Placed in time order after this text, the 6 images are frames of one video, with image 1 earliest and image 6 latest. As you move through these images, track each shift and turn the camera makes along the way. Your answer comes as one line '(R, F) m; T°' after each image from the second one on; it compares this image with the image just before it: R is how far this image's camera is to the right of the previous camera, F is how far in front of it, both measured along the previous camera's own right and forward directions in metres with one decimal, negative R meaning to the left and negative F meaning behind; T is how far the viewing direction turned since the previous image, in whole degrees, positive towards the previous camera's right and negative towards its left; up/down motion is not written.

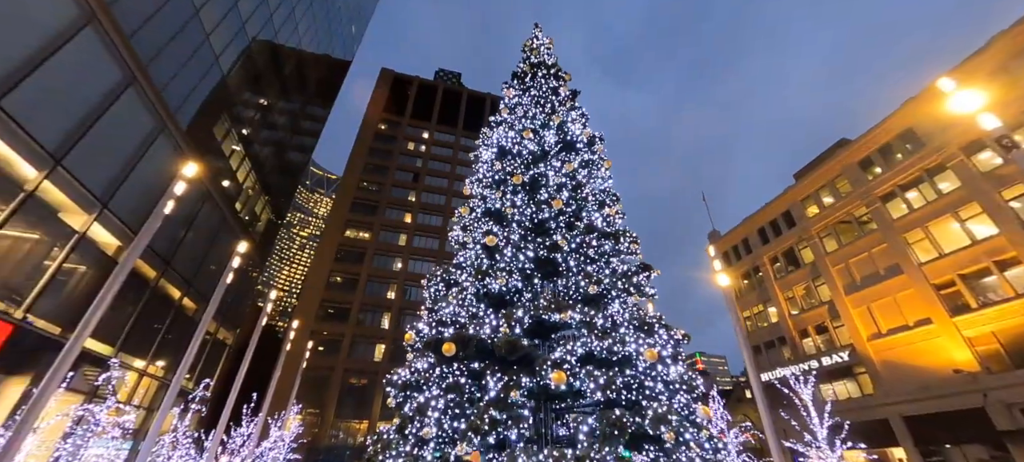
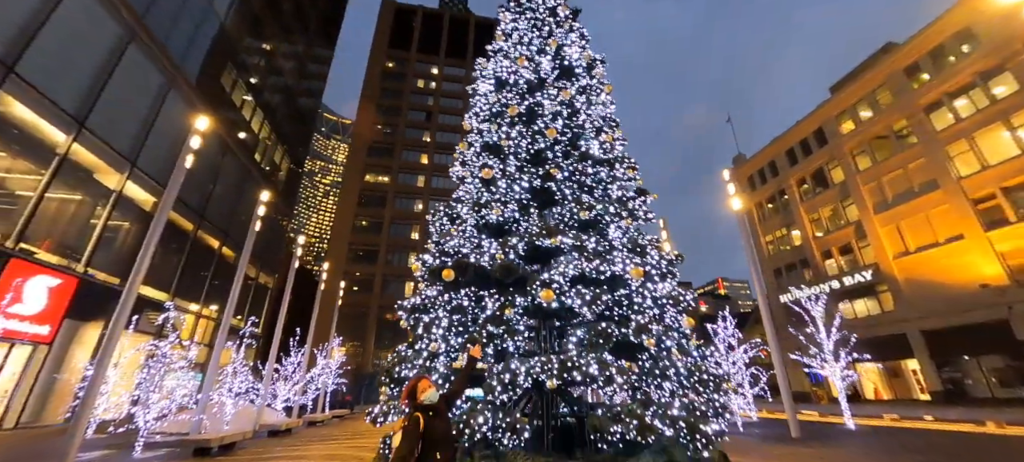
(+0.4, -0.2) m; -3°
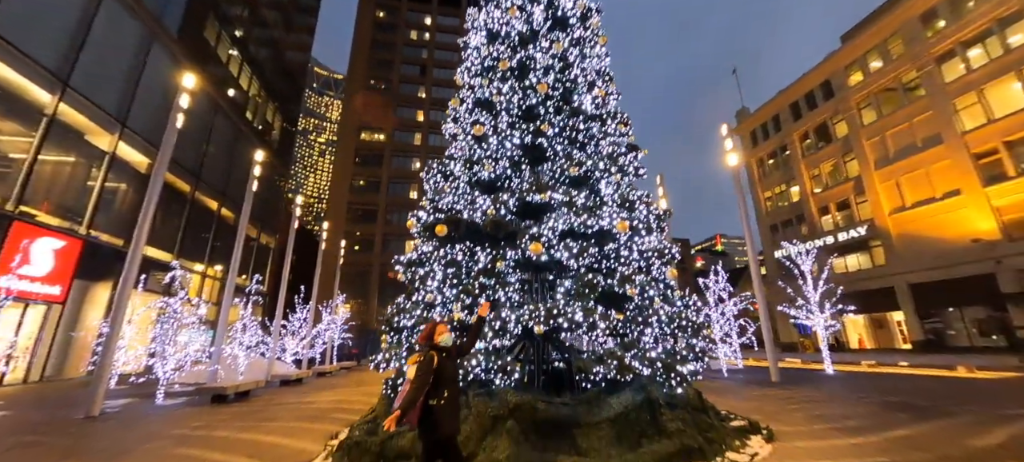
(+0.1, -0.1) m; 0°
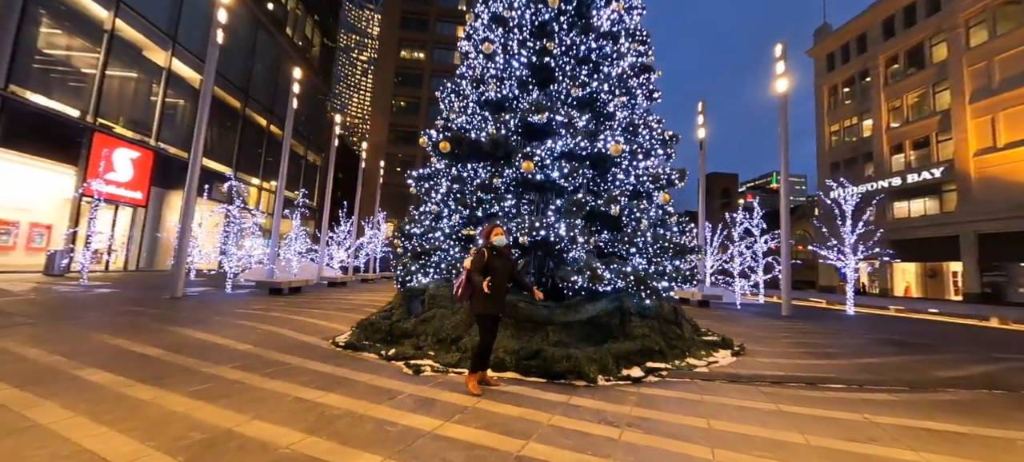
(+0.6, -0.3) m; -6°
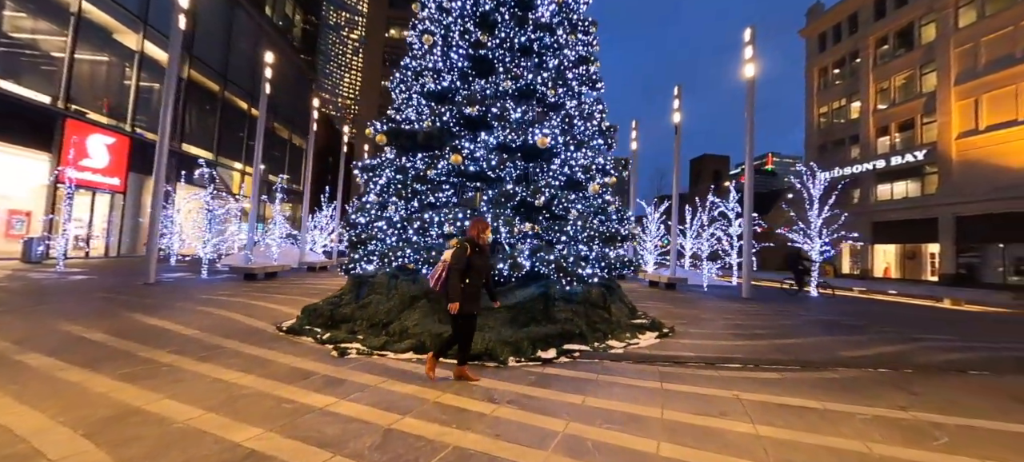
(+0.9, -0.2) m; 0°
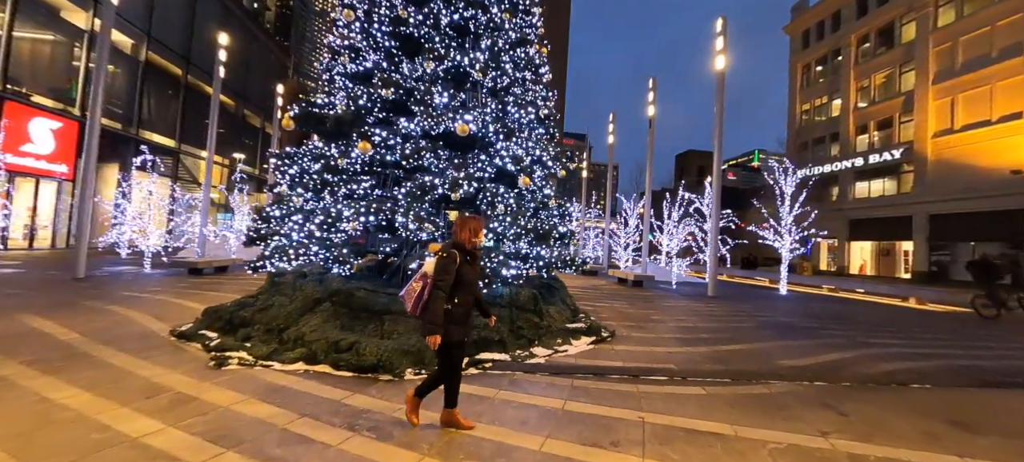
(+0.9, +0.4) m; +1°
